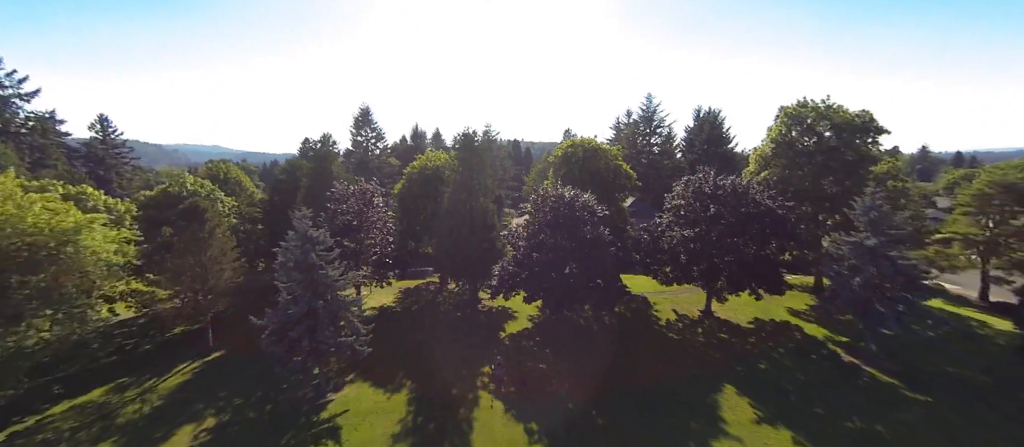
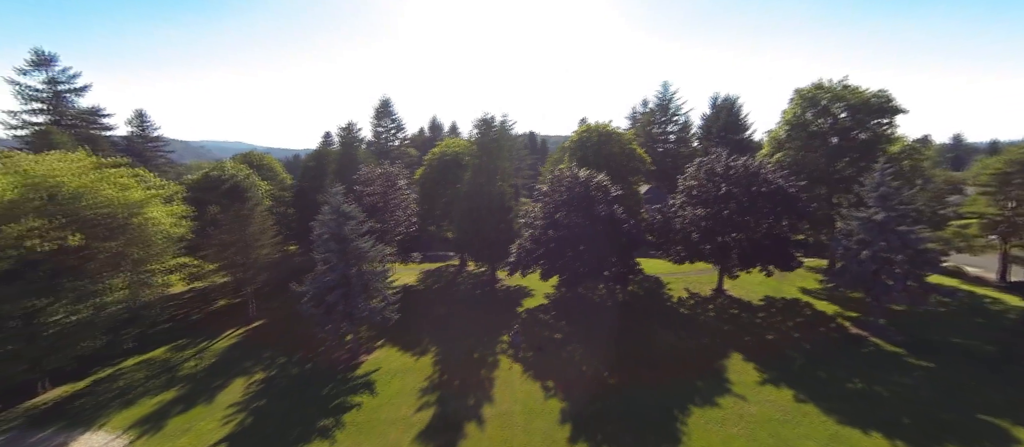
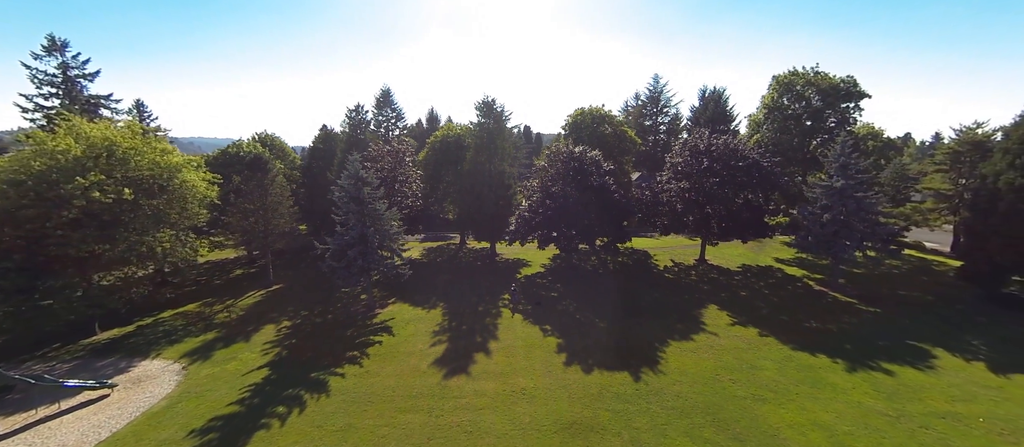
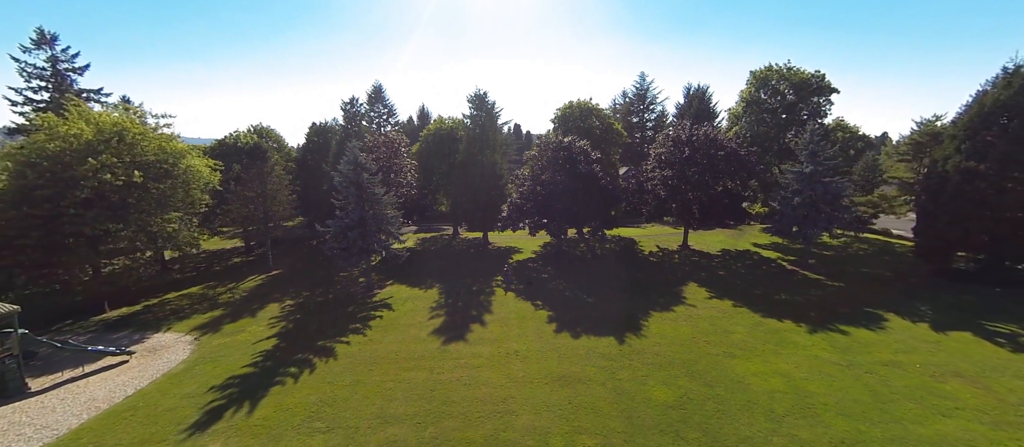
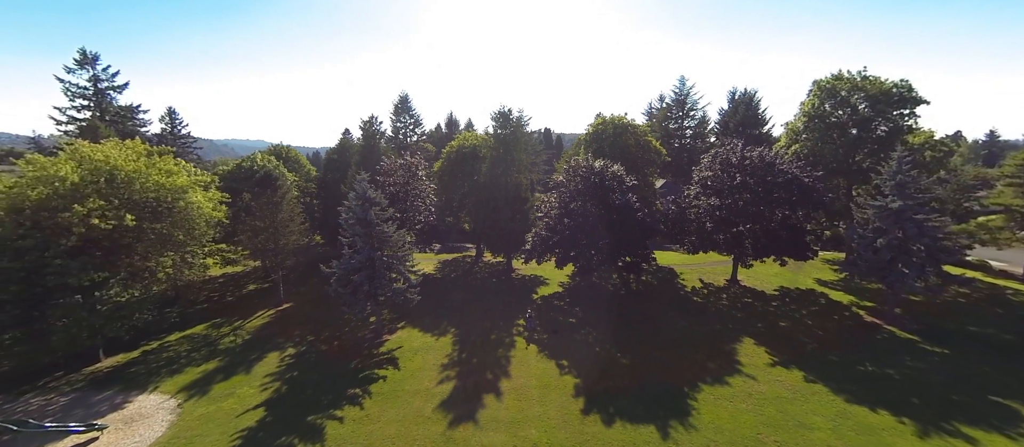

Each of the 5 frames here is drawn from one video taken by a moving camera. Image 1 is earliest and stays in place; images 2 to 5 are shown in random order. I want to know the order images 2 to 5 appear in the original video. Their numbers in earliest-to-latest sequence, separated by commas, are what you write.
2, 5, 3, 4
